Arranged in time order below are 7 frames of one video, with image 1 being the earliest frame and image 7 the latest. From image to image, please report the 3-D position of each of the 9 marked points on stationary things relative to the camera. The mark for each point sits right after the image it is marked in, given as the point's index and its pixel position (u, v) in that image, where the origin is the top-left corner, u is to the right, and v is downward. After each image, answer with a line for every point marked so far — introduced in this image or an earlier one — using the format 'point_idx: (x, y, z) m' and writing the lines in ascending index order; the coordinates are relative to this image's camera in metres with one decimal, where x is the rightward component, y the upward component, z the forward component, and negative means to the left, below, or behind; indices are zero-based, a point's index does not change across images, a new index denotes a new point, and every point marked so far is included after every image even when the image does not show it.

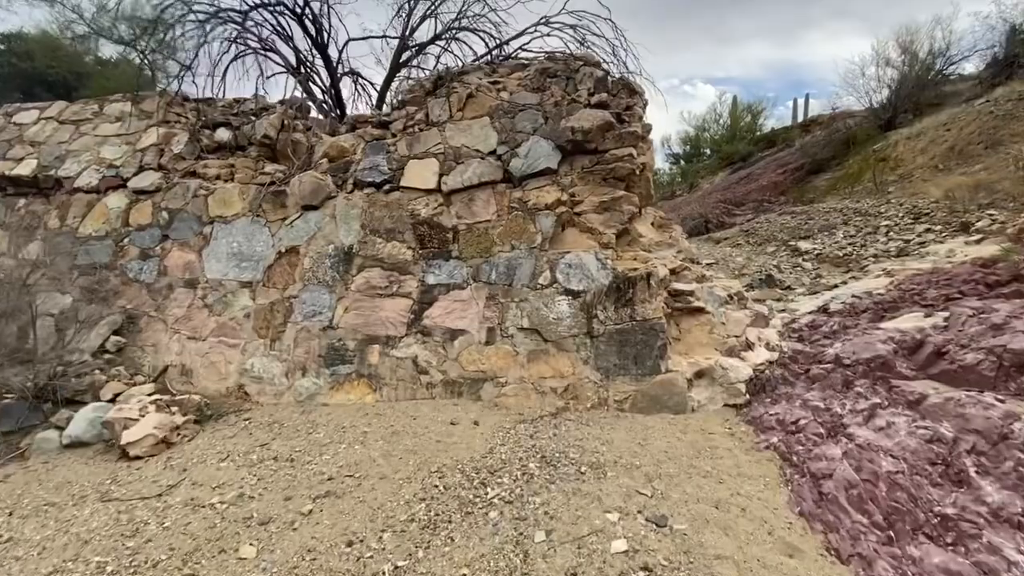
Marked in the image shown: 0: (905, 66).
0: (+9.6, +5.4, +11.9) m
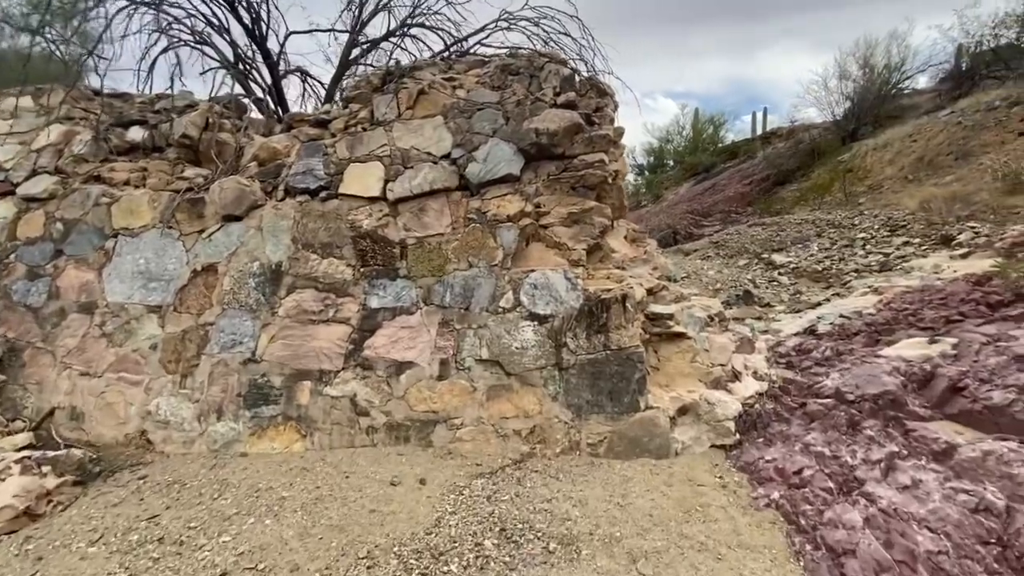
0: (+8.7, +5.2, +12.0) m
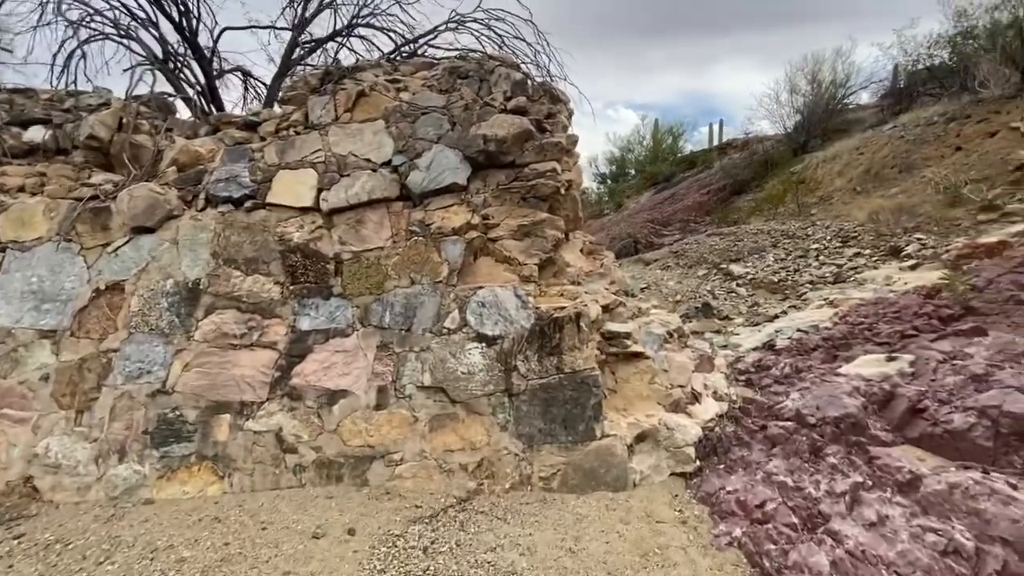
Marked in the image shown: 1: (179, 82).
0: (+7.7, +5.0, +12.4) m
1: (-4.2, +2.6, +6.2) m
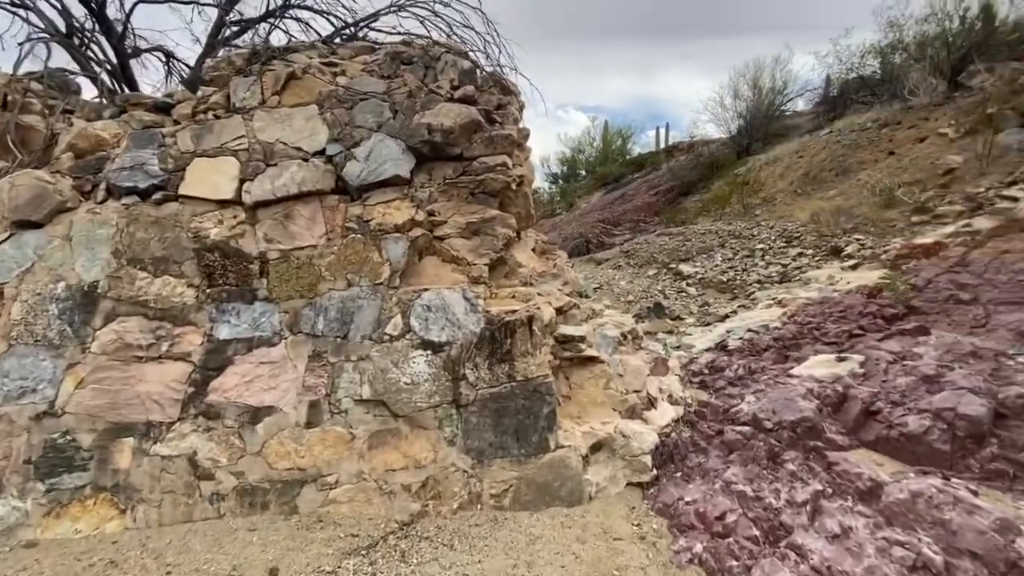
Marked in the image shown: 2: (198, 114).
0: (+6.4, +5.0, +12.9) m
1: (-4.8, +2.6, +5.5) m
2: (-2.2, +1.2, +3.5) m
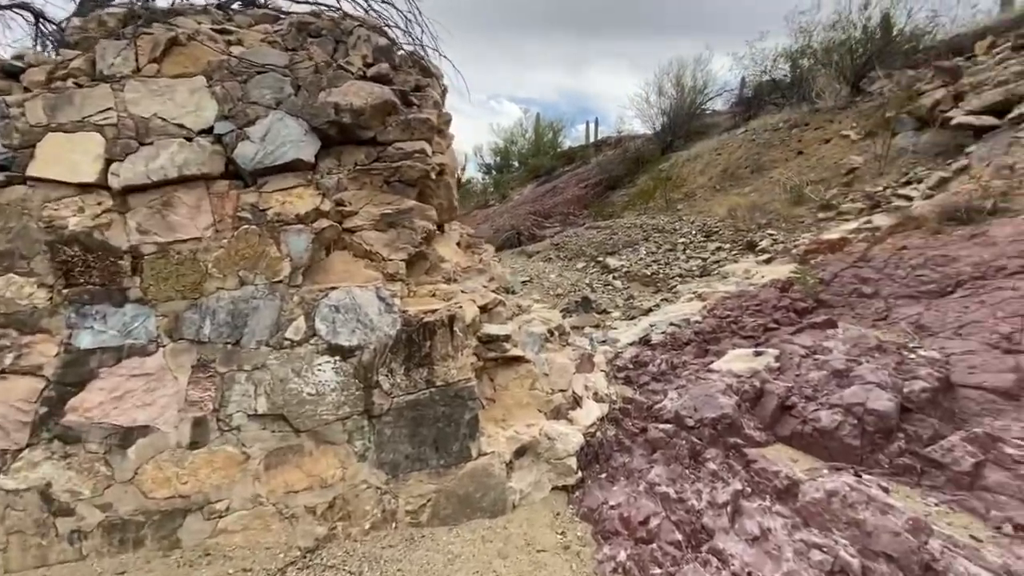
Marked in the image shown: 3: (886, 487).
0: (+4.5, +5.2, +13.3) m
1: (-5.6, +2.6, +4.5) m
2: (-2.8, +1.2, +2.9) m
3: (+1.5, -0.8, +2.0) m
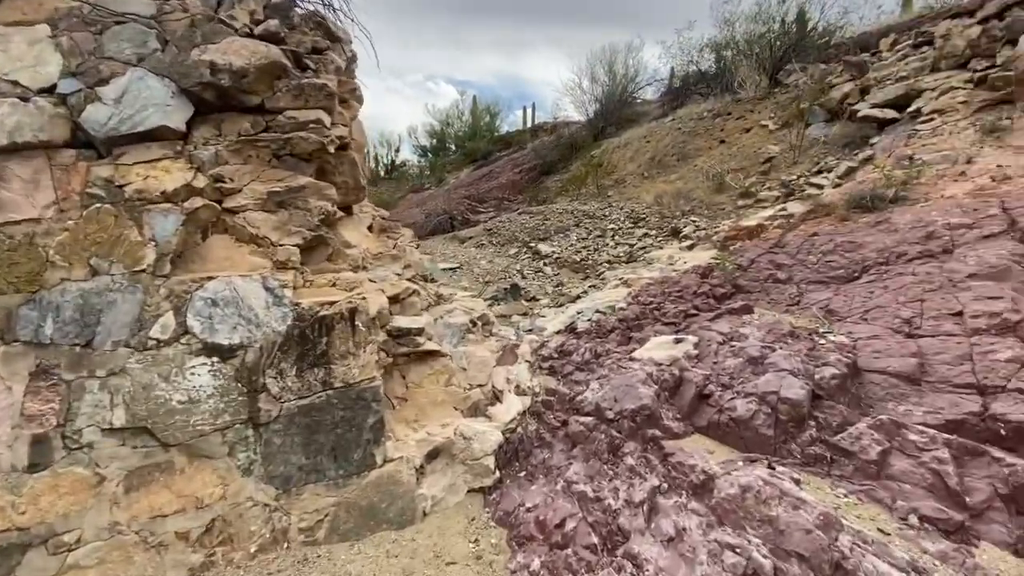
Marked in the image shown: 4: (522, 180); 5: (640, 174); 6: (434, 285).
0: (+2.7, +5.6, +13.4) m
1: (-6.3, +2.7, +3.5) m
2: (-3.2, +1.3, +2.3) m
3: (+1.2, -0.8, +2.0) m
4: (+0.3, +2.6, +11.9) m
5: (+2.2, +2.0, +8.4) m
6: (-0.6, 0.0, +3.9) m
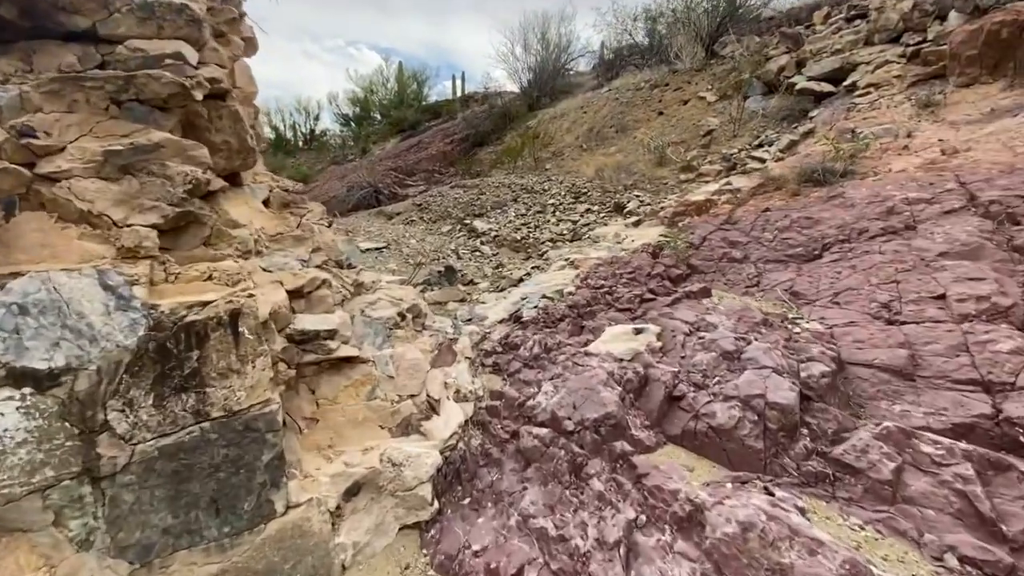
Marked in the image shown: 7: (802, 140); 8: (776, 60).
0: (+0.8, +6.3, +12.8) m
1: (-6.6, +2.6, +2.0) m
2: (-3.4, +1.2, +1.2) m
3: (+1.0, -0.7, +1.6) m
4: (-1.3, +3.1, +11.2) m
5: (+1.1, +2.3, +8.1) m
6: (-1.1, +0.1, +3.3) m
7: (+3.1, +1.6, +5.2) m
8: (+3.6, +3.1, +6.6) m
